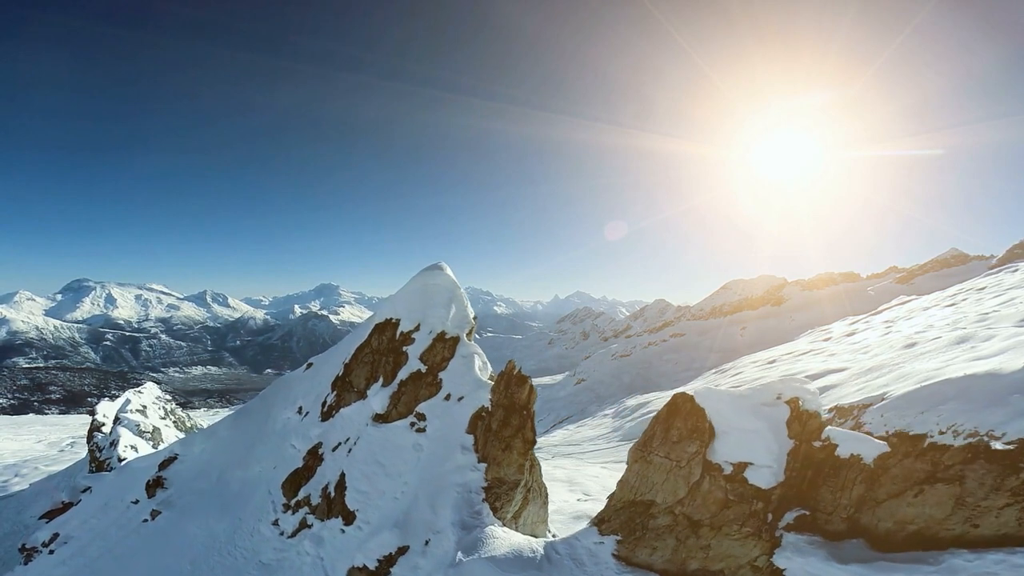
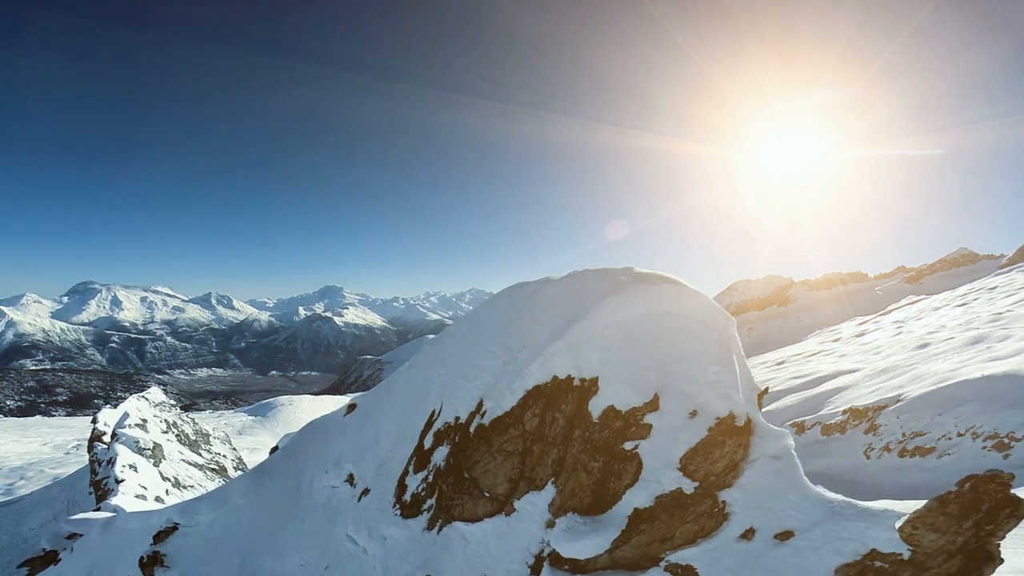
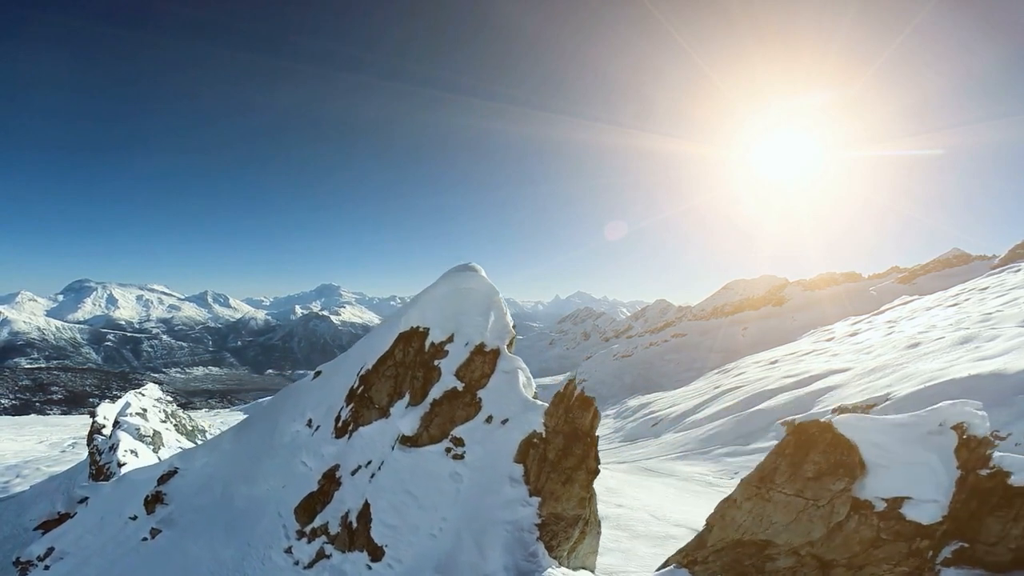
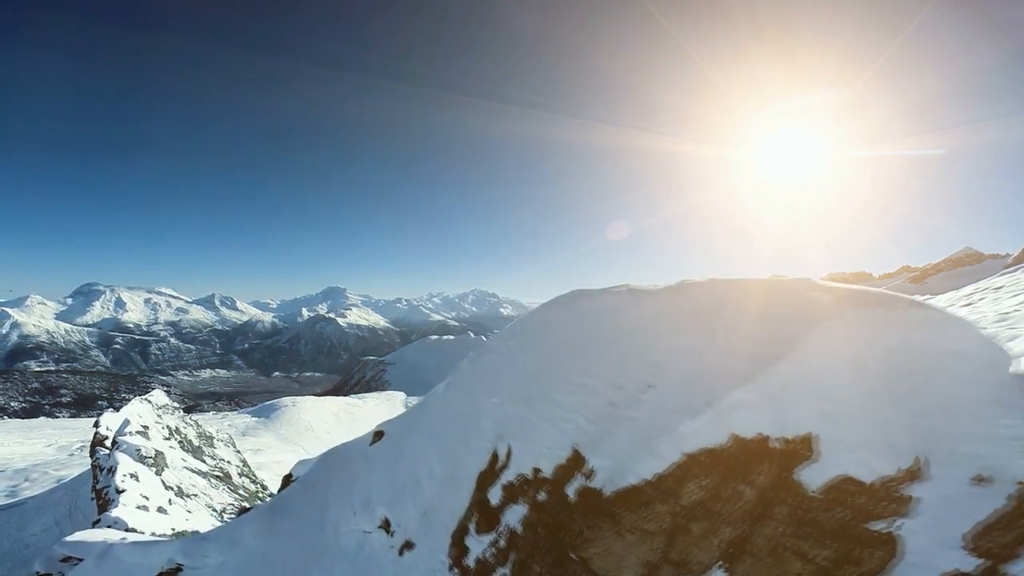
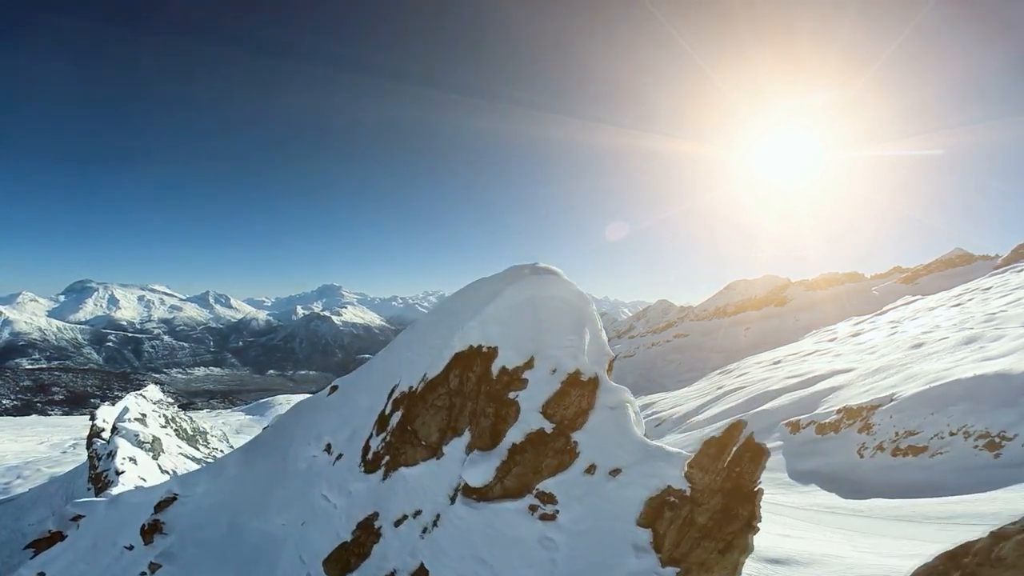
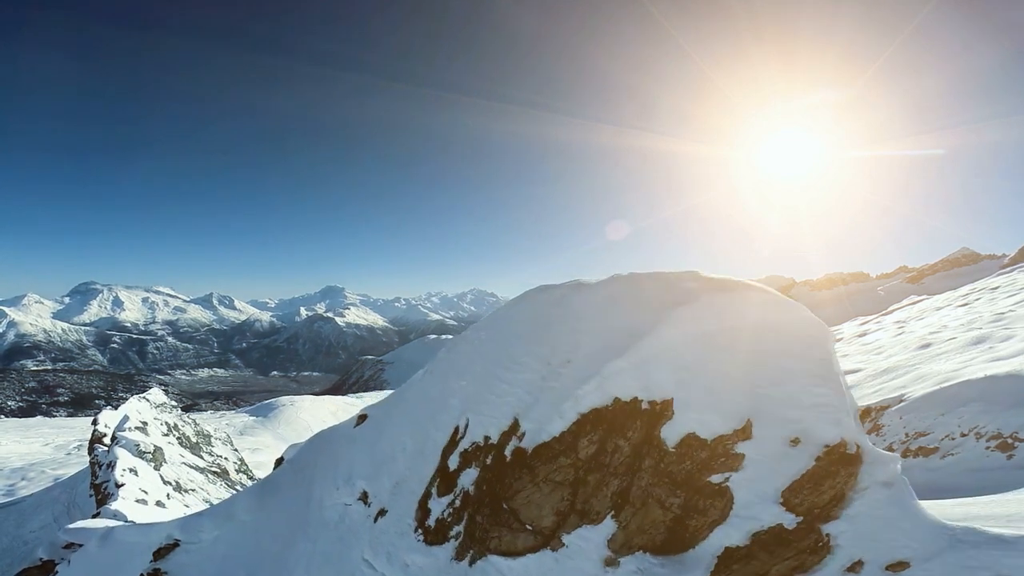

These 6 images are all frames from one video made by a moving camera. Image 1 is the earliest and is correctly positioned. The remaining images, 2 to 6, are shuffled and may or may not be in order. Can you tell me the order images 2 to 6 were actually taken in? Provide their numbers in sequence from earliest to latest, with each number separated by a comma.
3, 5, 2, 6, 4
